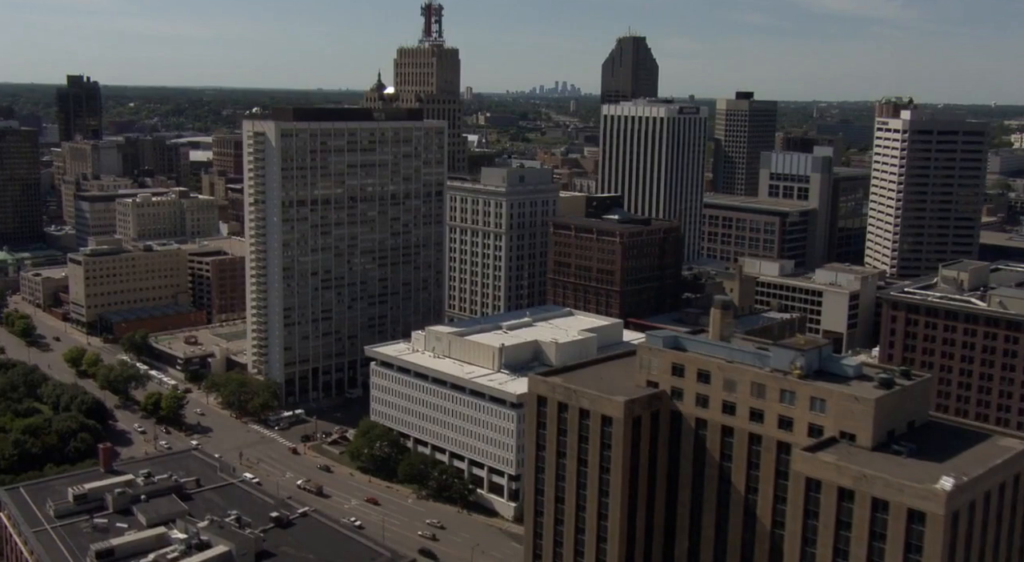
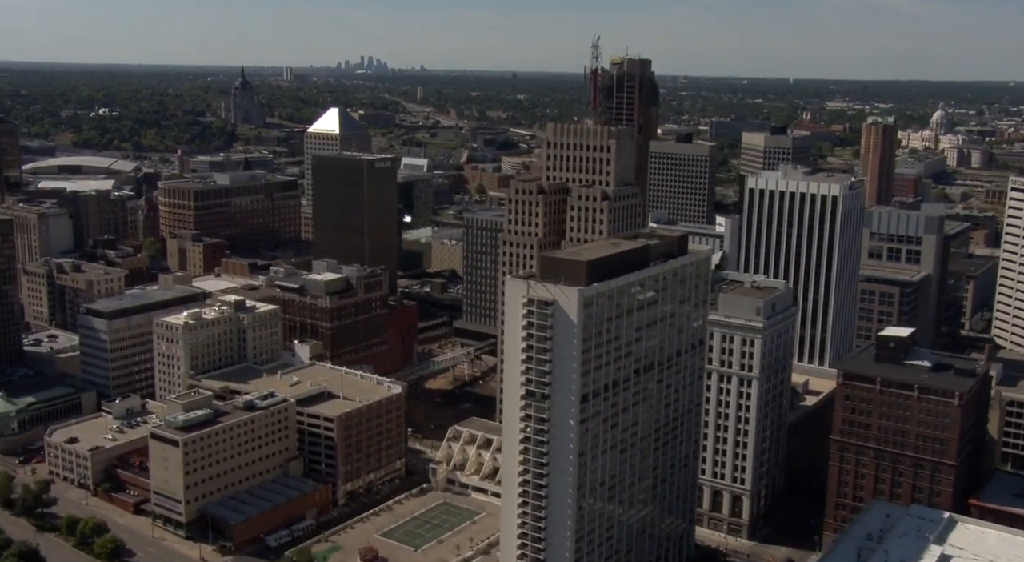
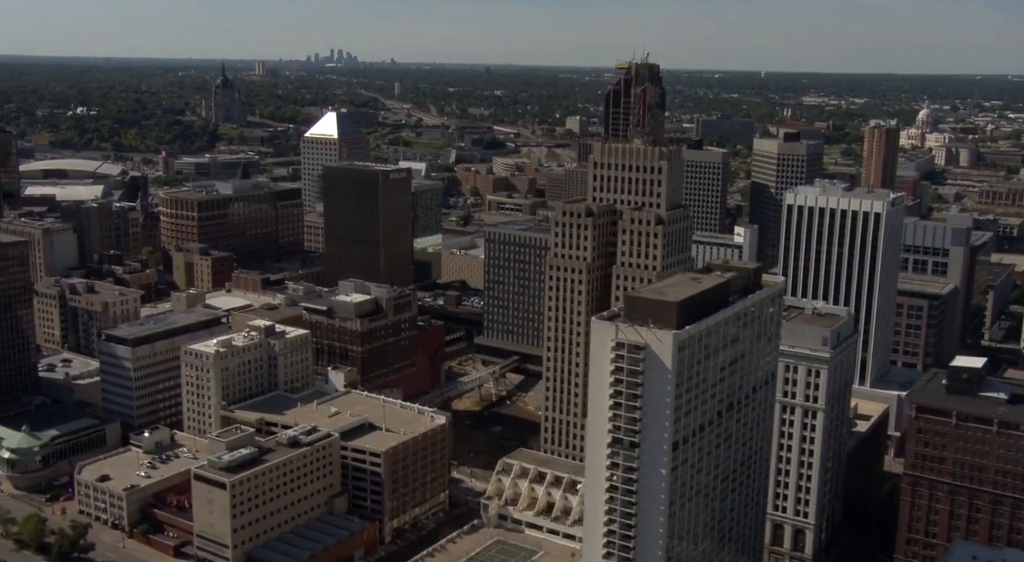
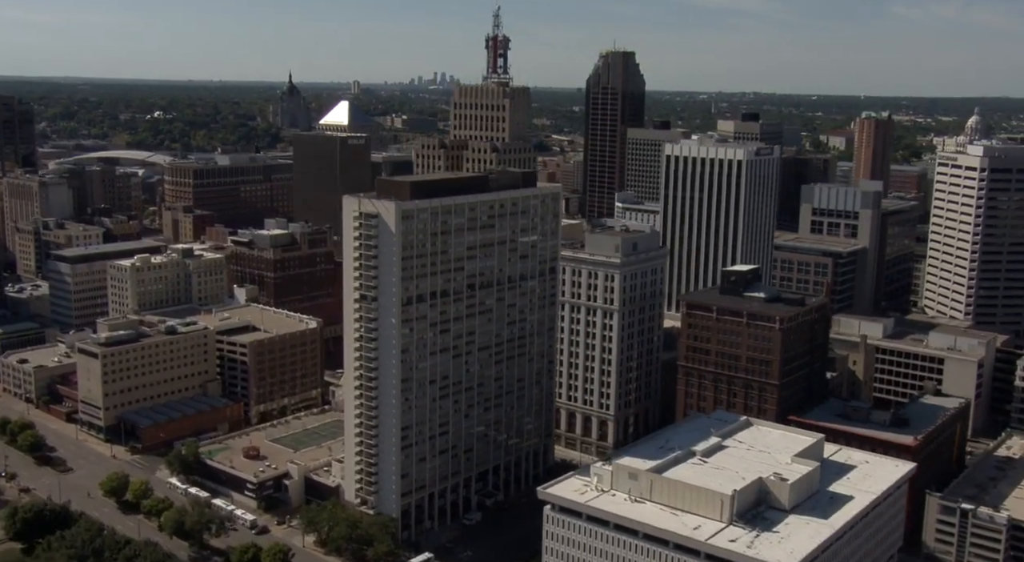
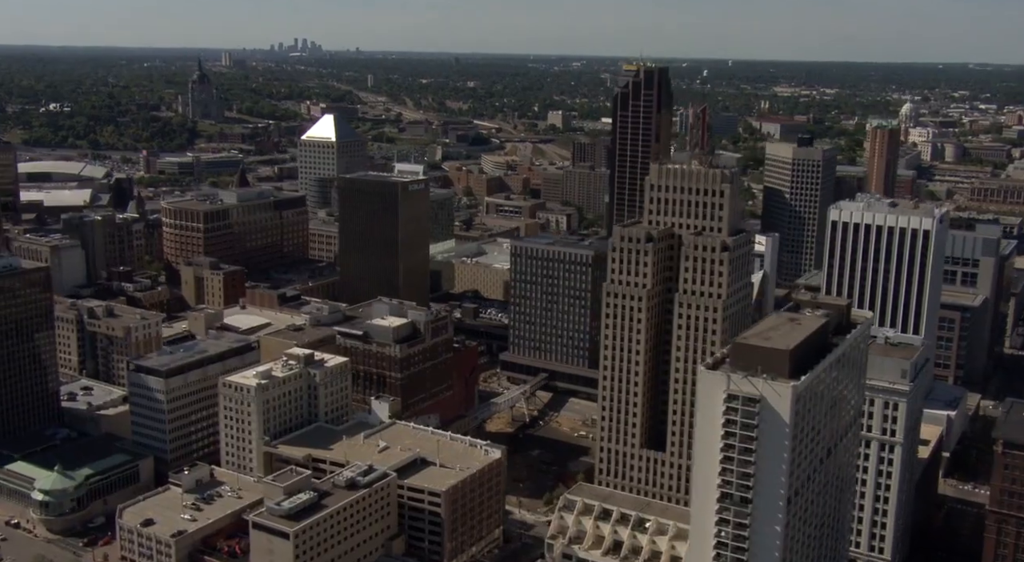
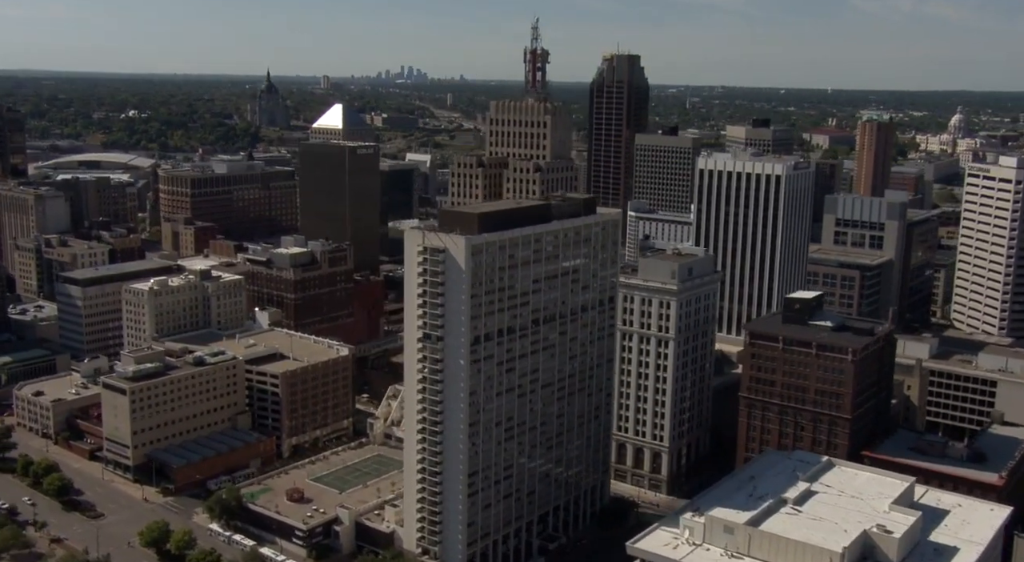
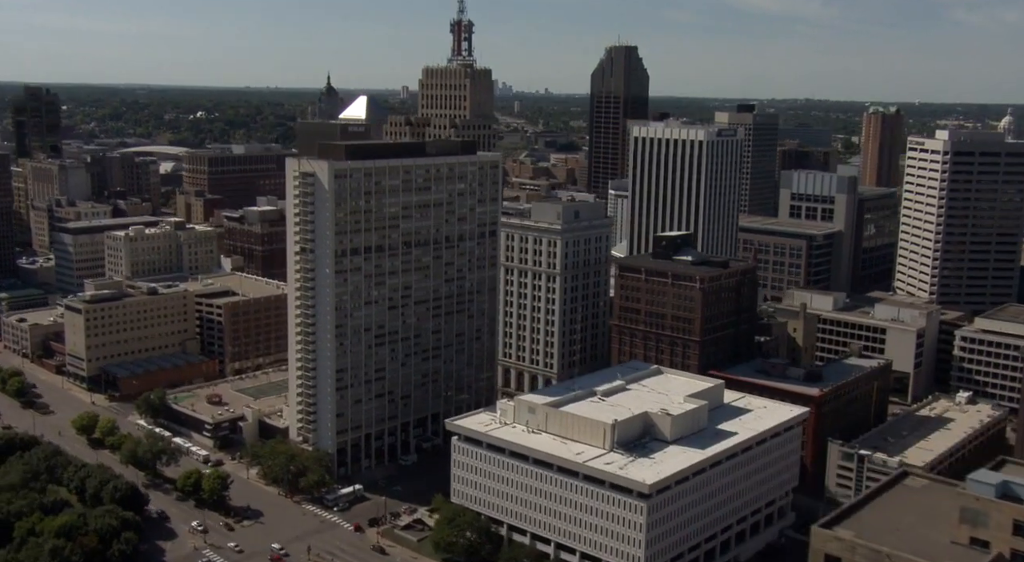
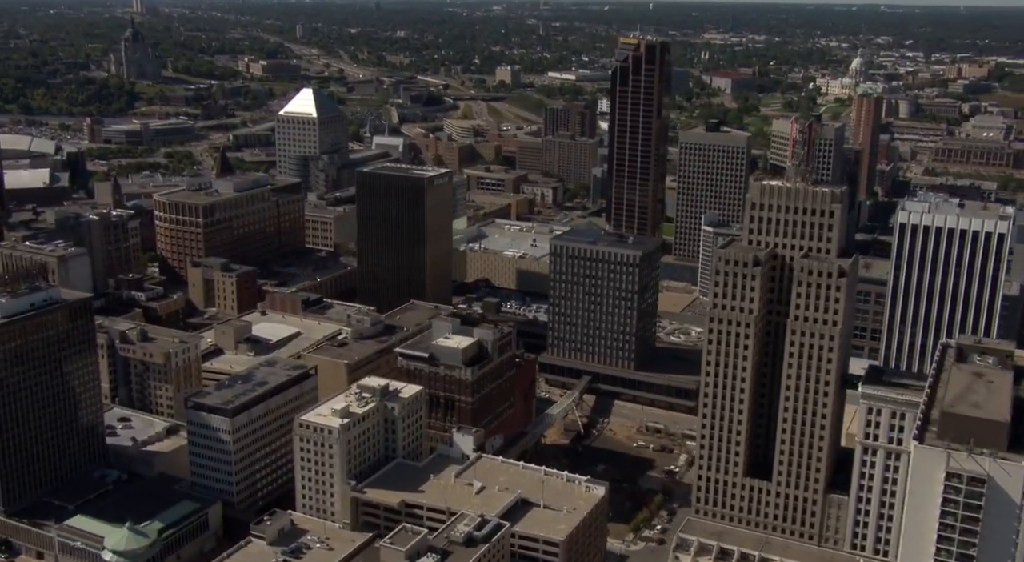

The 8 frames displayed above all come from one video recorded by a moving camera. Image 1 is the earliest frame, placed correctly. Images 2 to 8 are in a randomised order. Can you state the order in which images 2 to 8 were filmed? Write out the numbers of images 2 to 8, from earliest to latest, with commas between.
7, 4, 6, 2, 3, 5, 8
